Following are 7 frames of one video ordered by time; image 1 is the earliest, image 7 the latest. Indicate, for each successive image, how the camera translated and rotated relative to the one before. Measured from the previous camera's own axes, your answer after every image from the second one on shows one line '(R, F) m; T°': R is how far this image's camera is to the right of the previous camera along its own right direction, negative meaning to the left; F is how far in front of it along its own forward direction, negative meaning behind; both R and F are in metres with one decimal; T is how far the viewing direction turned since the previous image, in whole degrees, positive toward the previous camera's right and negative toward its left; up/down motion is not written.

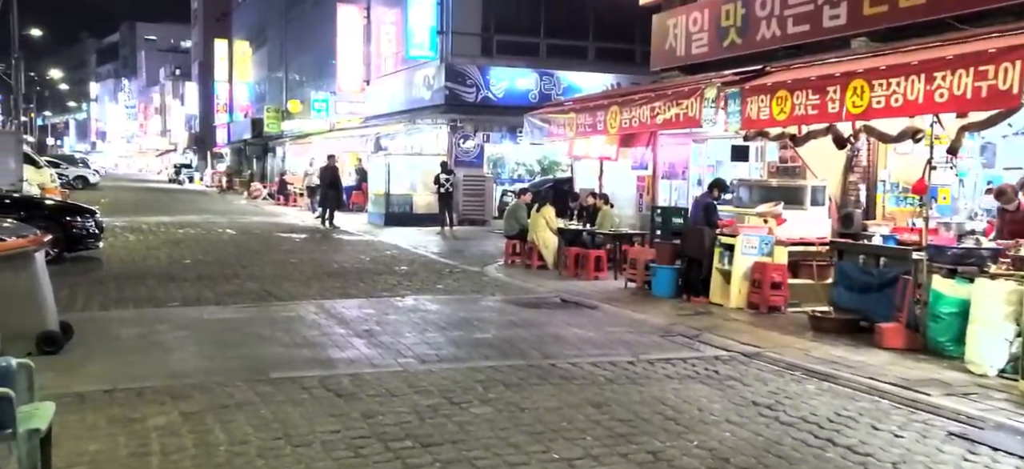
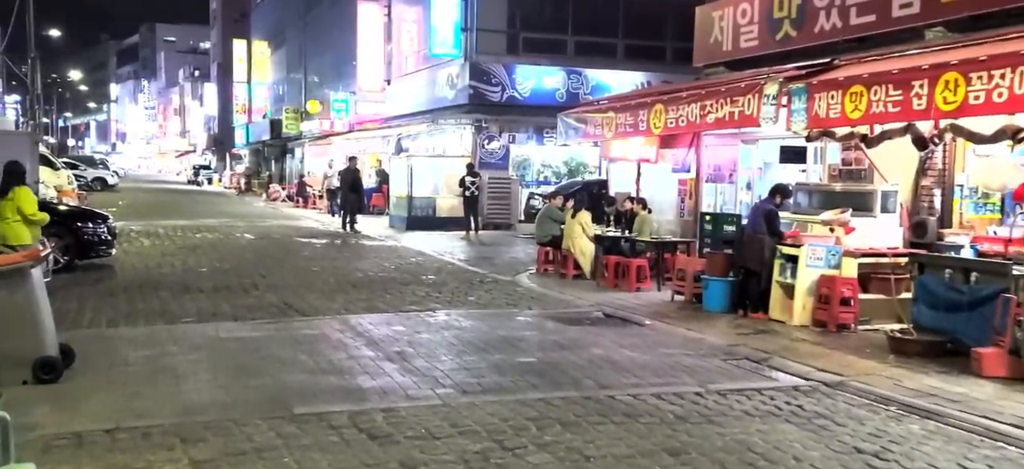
(-0.3, +1.0) m; -1°
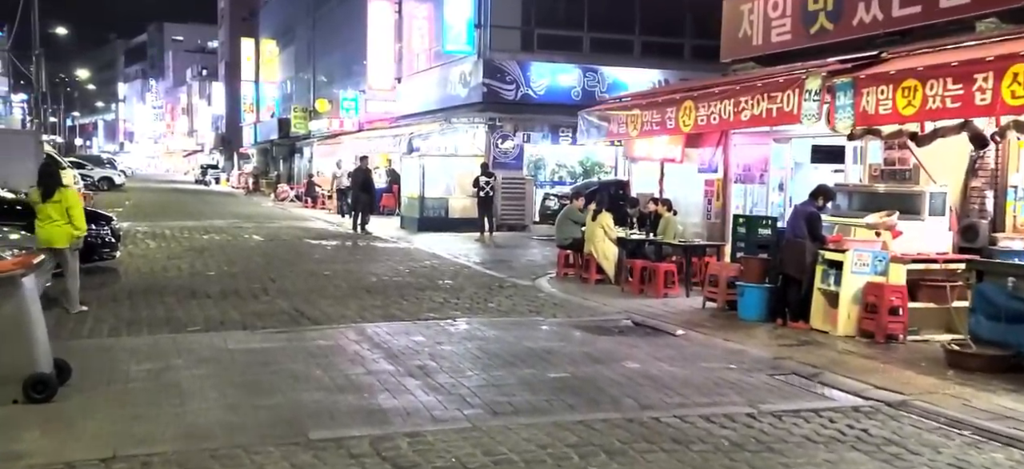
(-0.2, +0.7) m; 0°
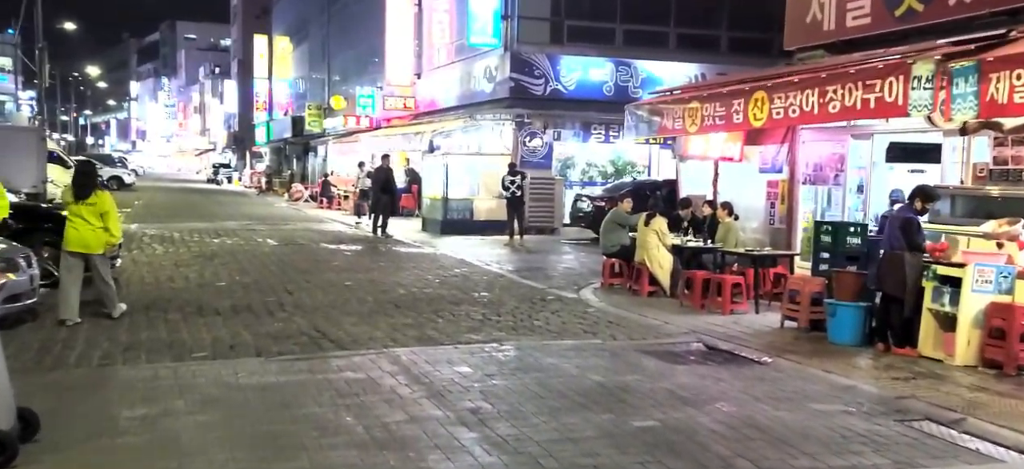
(-0.4, +1.6) m; -1°
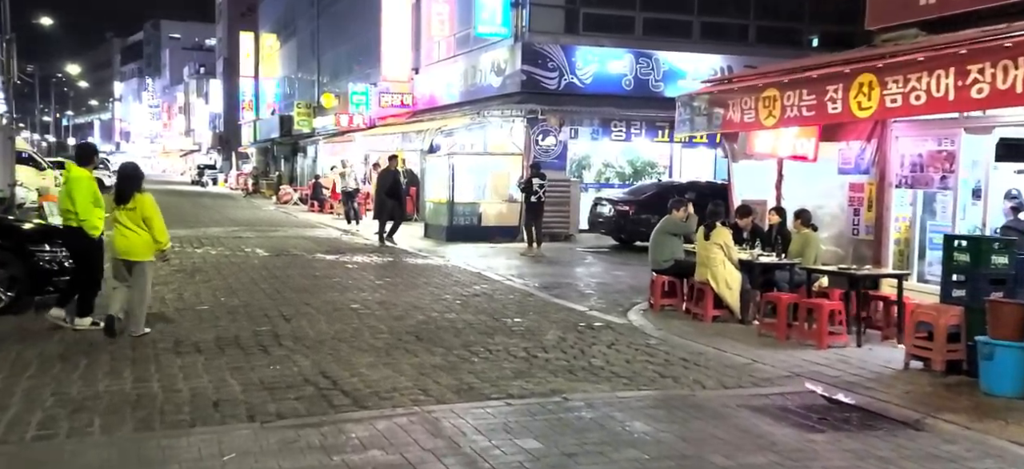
(-0.6, +2.3) m; +1°
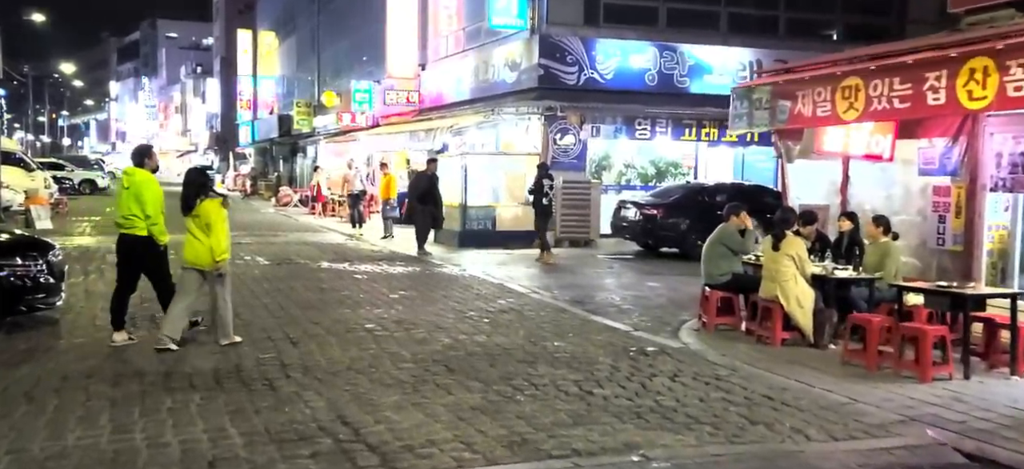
(-0.4, +1.5) m; 0°
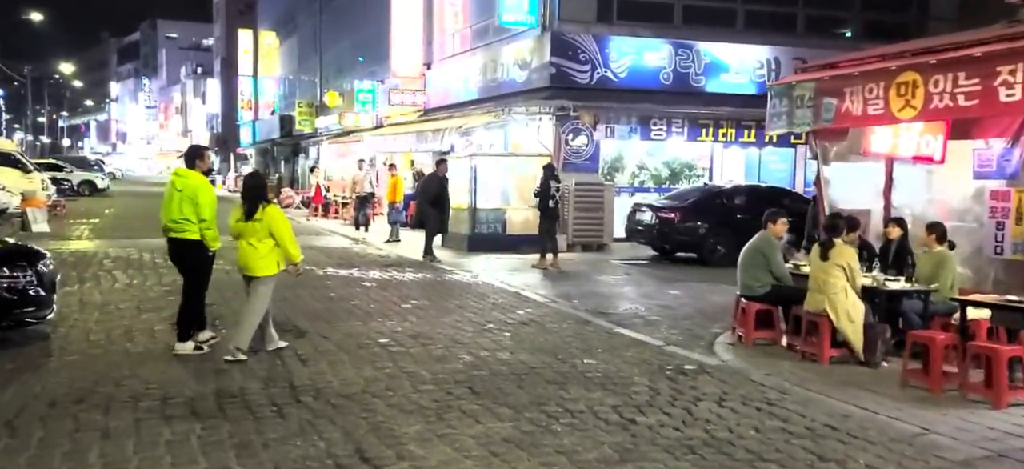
(-0.3, +0.8) m; 0°
